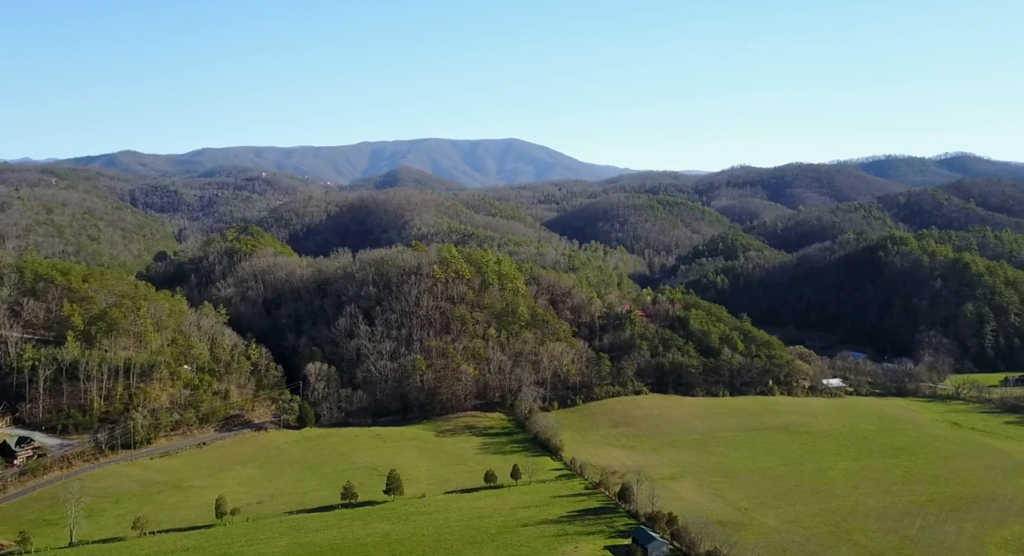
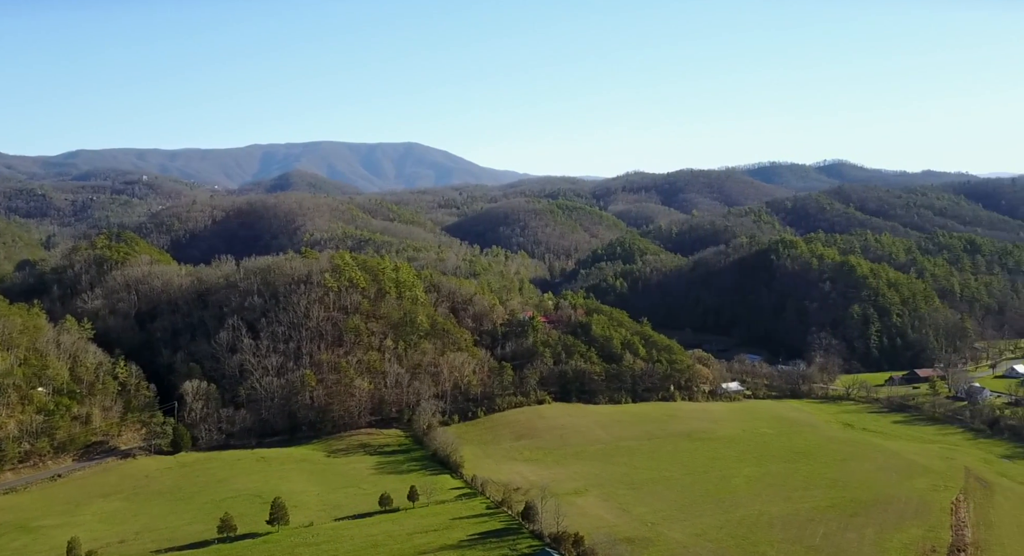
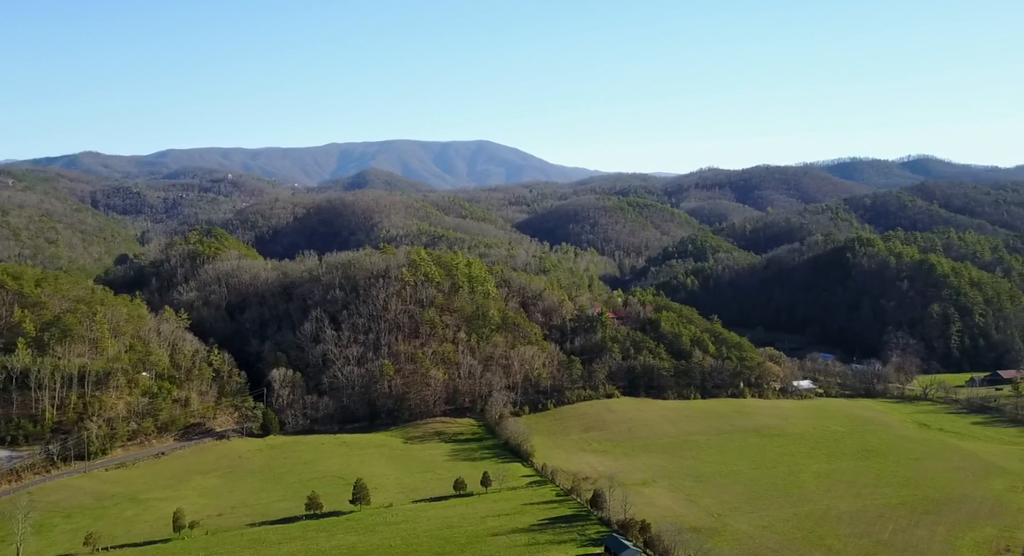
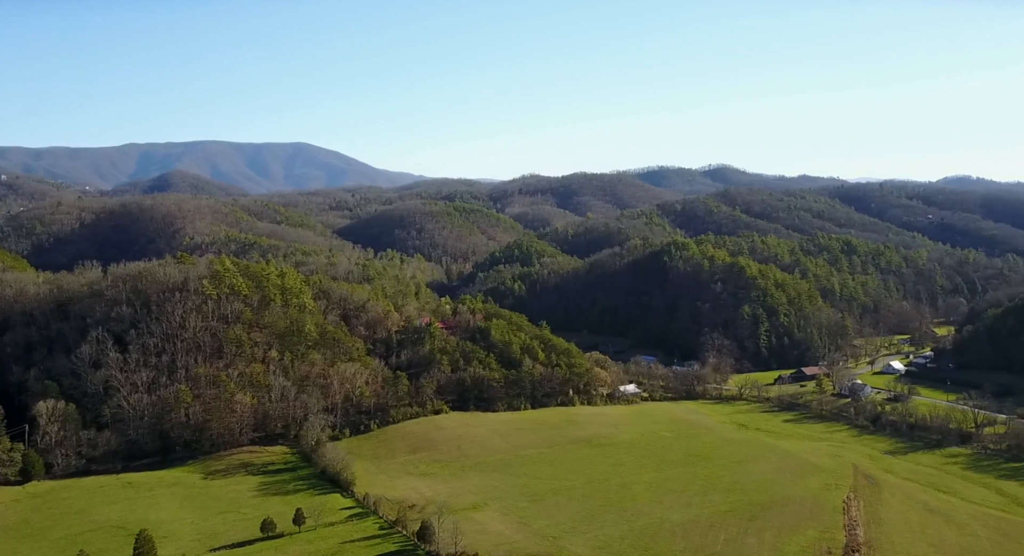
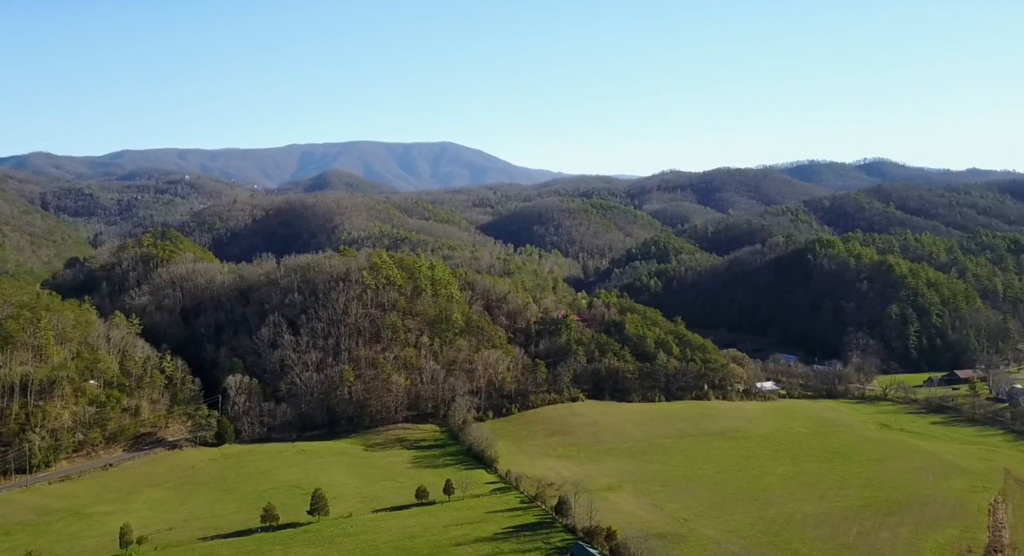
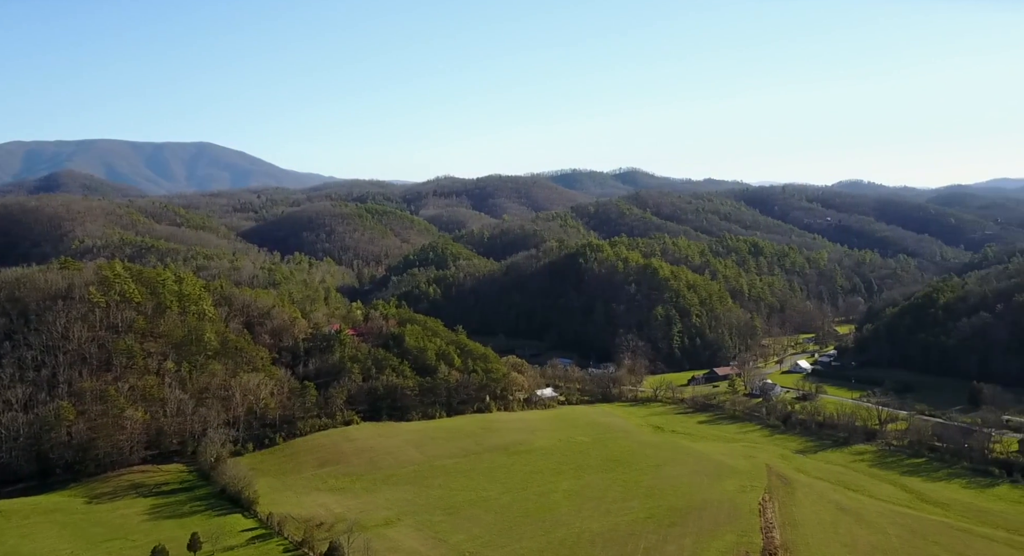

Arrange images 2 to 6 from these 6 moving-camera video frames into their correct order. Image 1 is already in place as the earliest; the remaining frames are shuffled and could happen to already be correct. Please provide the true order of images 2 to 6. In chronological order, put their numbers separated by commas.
3, 5, 2, 4, 6
